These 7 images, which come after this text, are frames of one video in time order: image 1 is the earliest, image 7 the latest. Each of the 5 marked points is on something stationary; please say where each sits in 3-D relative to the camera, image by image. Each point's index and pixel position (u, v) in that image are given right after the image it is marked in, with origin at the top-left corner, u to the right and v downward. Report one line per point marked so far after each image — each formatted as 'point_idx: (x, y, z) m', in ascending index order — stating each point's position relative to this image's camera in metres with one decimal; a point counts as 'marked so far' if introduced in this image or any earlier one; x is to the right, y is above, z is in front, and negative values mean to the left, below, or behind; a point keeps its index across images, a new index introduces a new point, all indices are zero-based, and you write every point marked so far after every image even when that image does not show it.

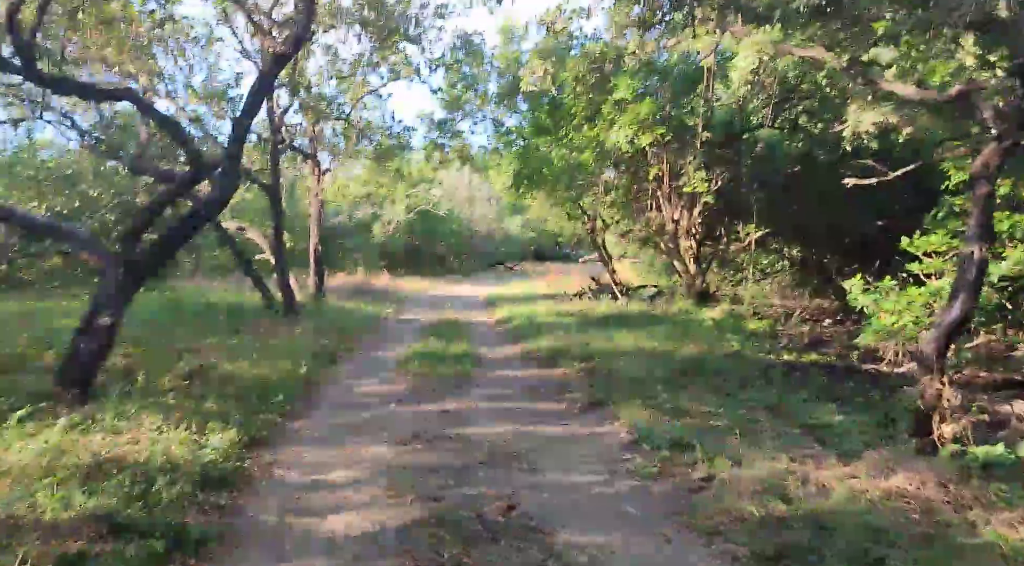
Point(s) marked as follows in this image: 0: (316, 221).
0: (-5.5, +1.8, +19.1) m
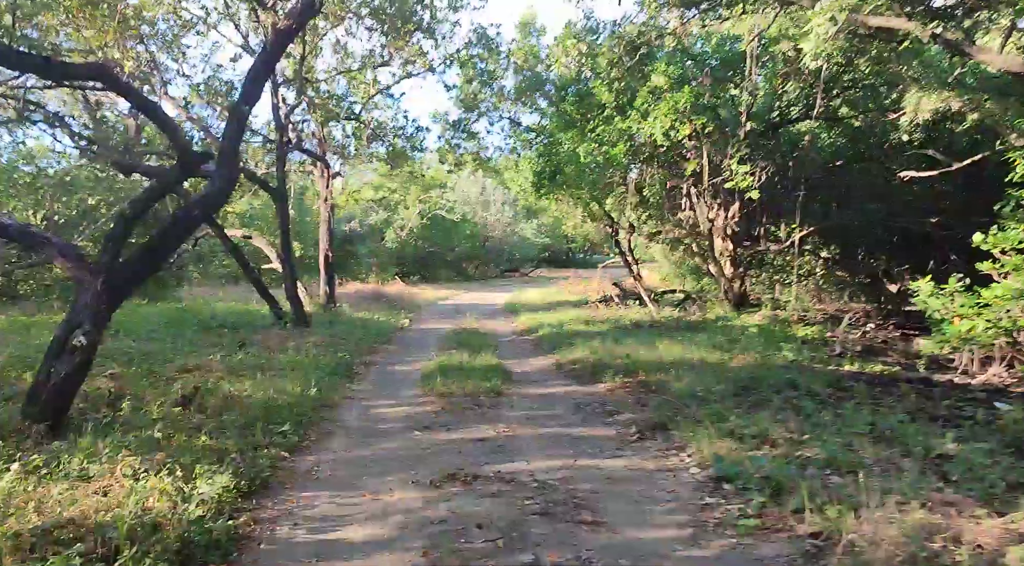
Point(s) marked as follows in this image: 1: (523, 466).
0: (-4.9, +1.5, +18.1) m
1: (+0.1, -1.5, +5.7) m
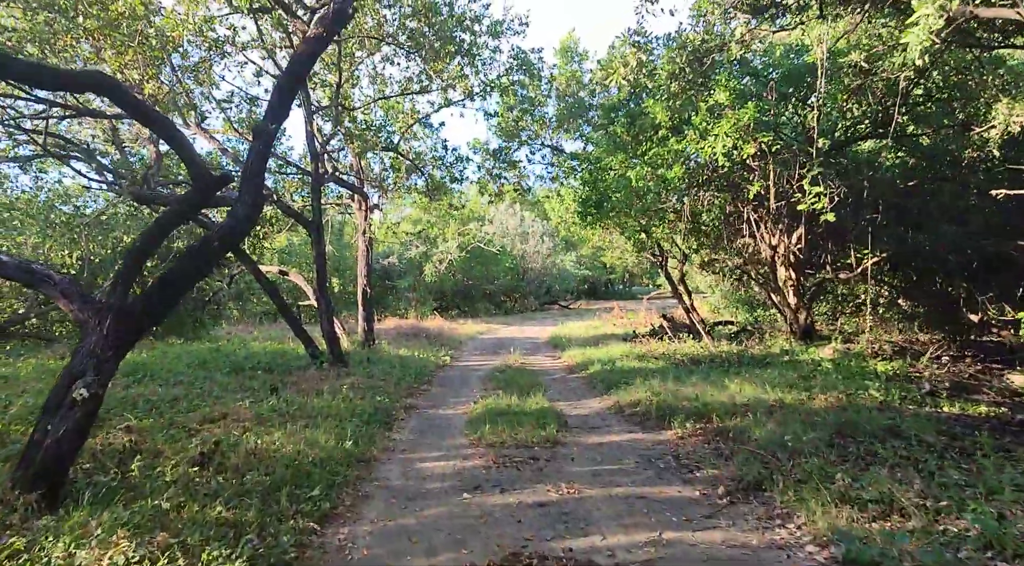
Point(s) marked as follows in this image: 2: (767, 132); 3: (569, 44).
0: (-3.8, +0.6, +17.5) m
1: (+0.6, -1.8, +4.7) m
2: (+4.1, +2.4, +10.8) m
3: (+1.7, +7.2, +20.3) m
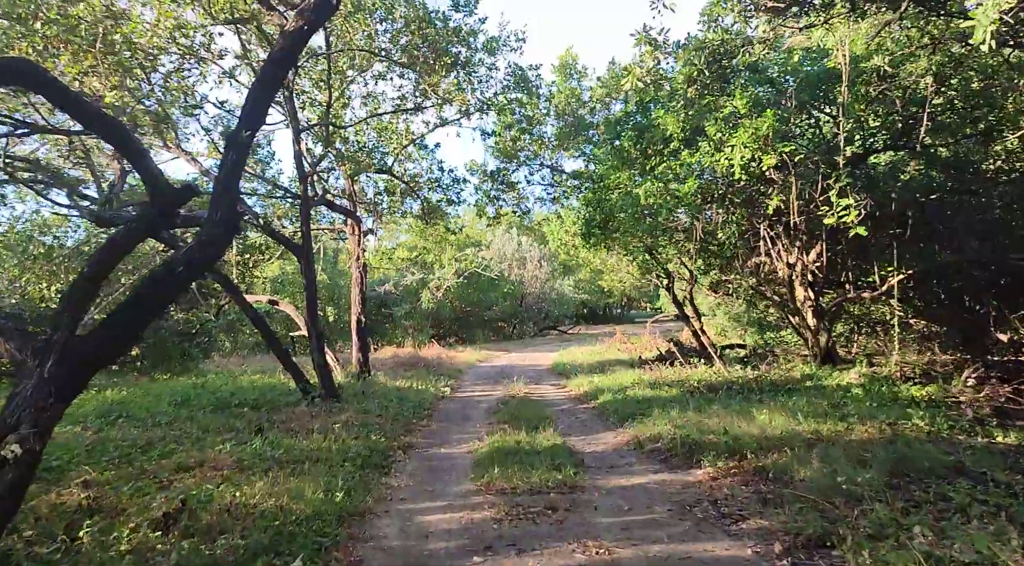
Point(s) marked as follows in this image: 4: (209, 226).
0: (-3.8, -0.1, +16.6) m
1: (+0.7, -1.9, +3.8) m
2: (+4.1, +2.1, +10.1) m
3: (+1.6, +6.5, +19.8) m
4: (-2.4, +0.5, +5.5) m
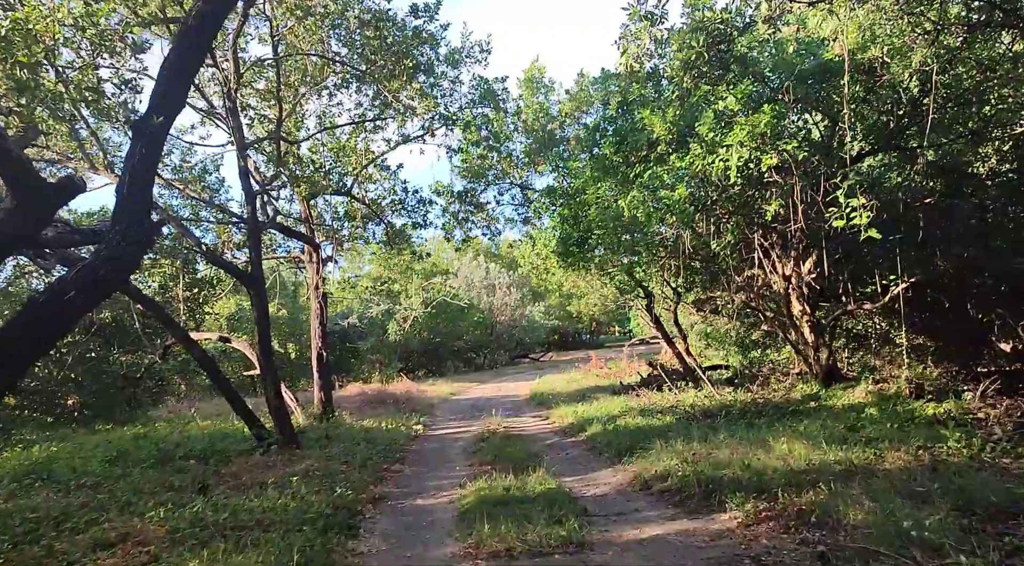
0: (-4.4, -0.8, +15.3) m
1: (+0.8, -1.9, +2.6) m
2: (+3.8, +2.0, +9.2) m
3: (+0.6, +5.8, +19.0) m
4: (-2.5, +0.3, +4.2) m
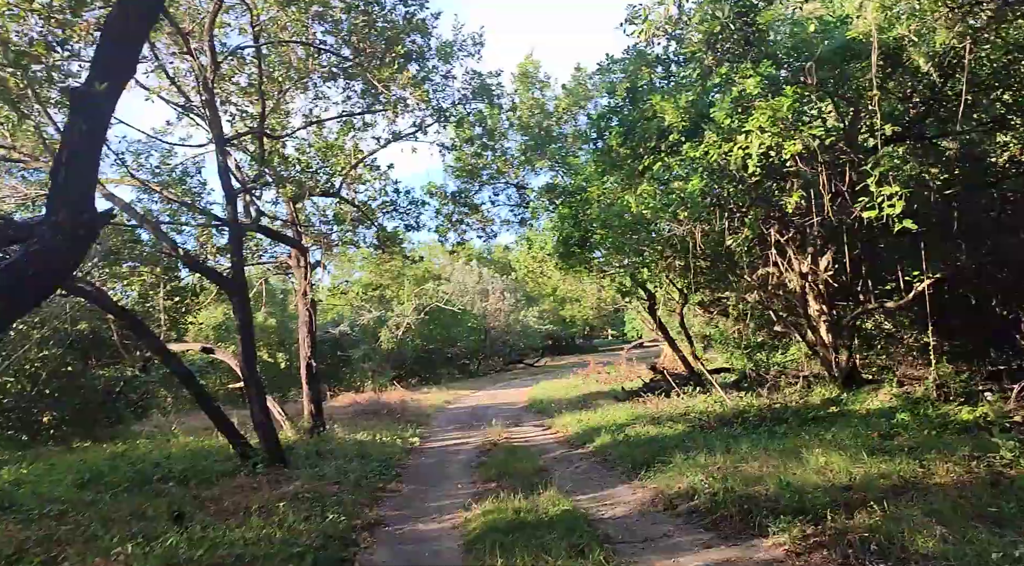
0: (-4.4, -1.0, +14.5) m
1: (+1.0, -1.9, +1.9) m
2: (+3.8, +2.0, +8.6) m
3: (+0.4, +5.8, +18.3) m
4: (-2.4, +0.3, +3.5) m
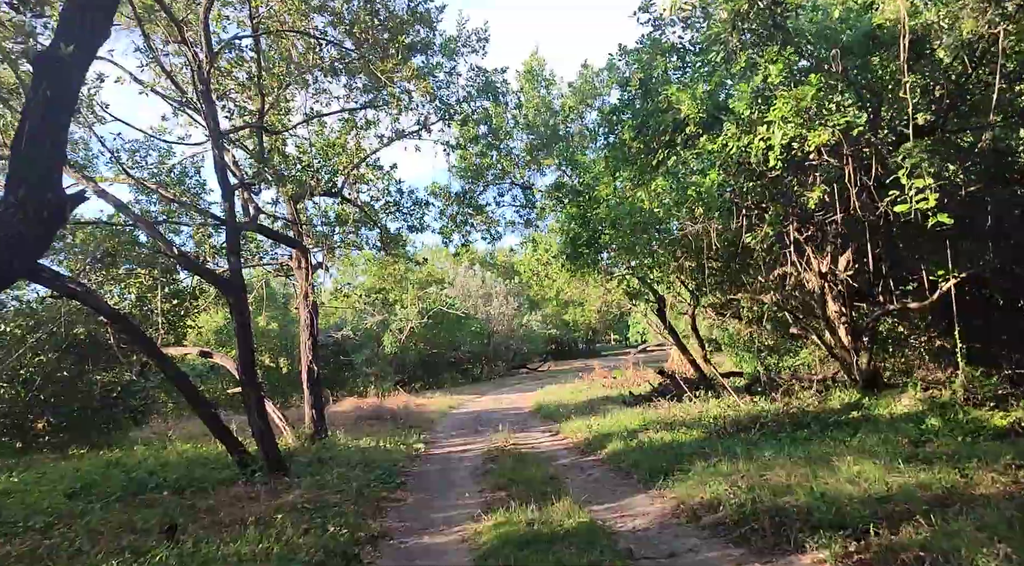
0: (-4.2, -1.0, +14.1) m
1: (+1.1, -1.8, +1.5) m
2: (+3.9, +2.0, +8.1) m
3: (+0.5, +5.7, +18.0) m
4: (-2.3, +0.3, +3.1) m
